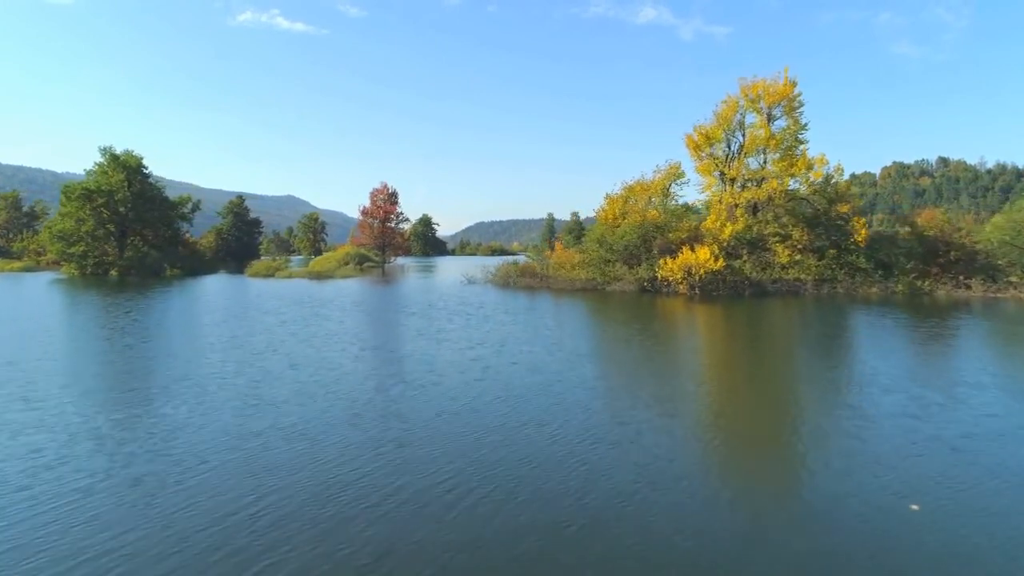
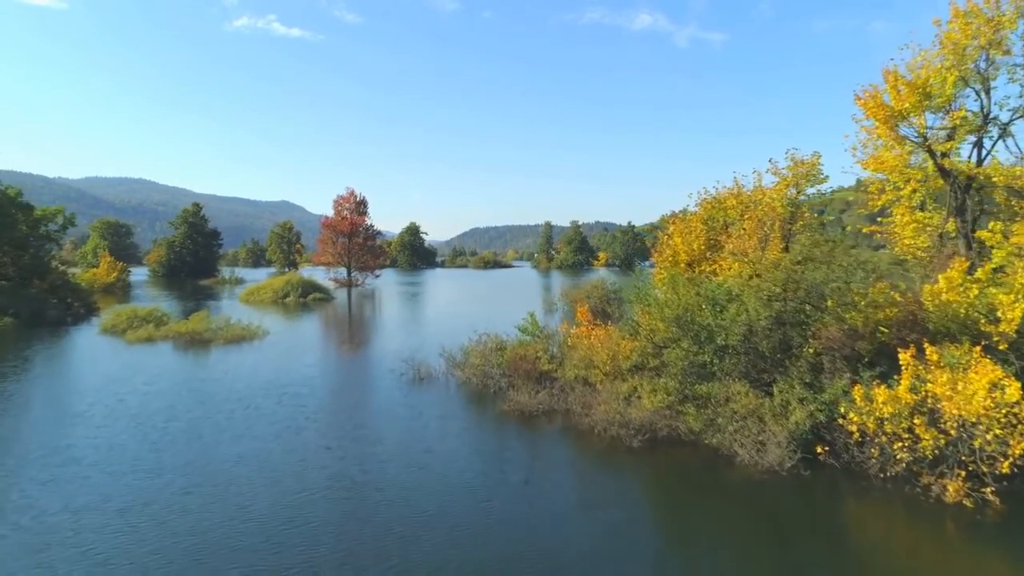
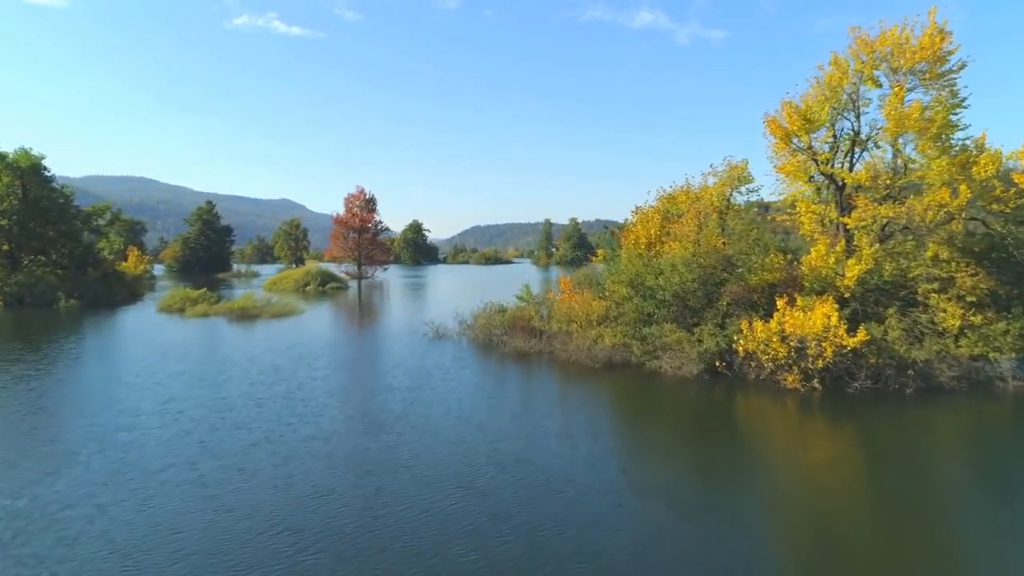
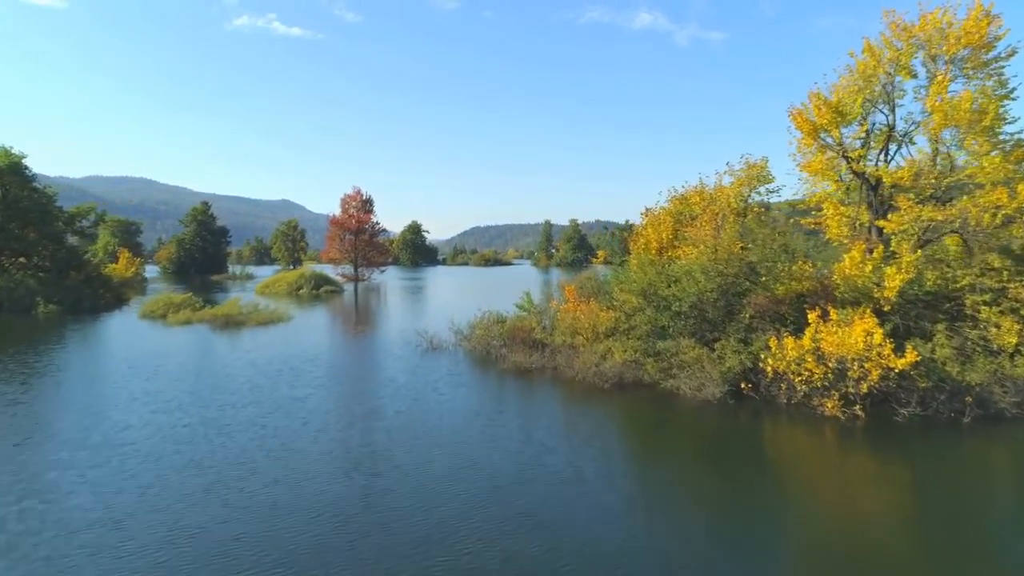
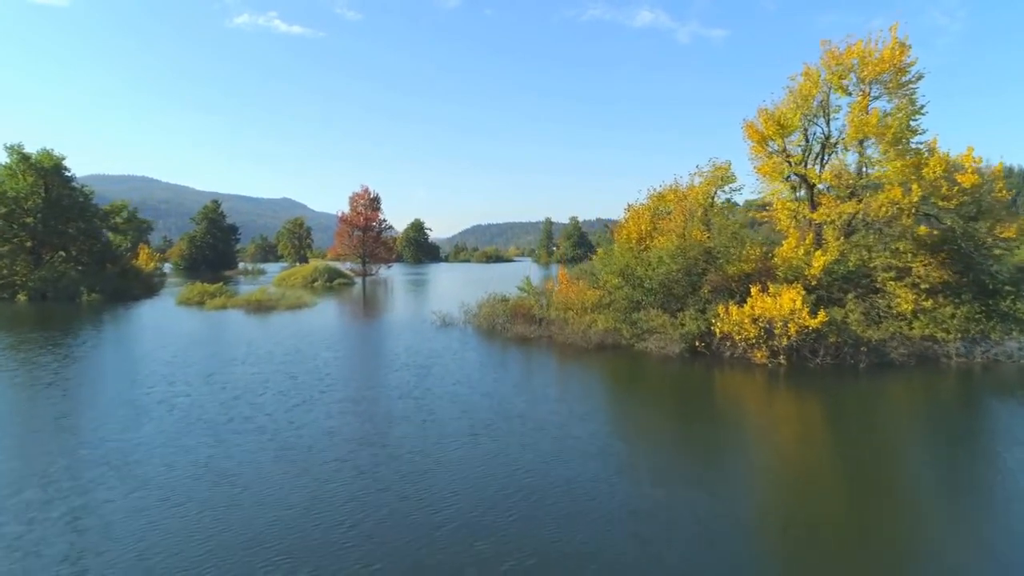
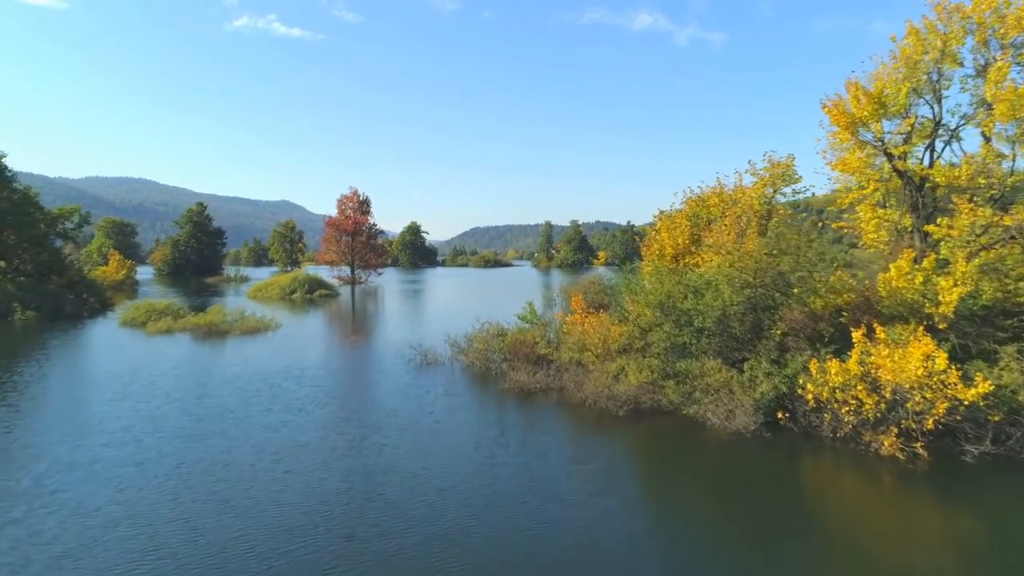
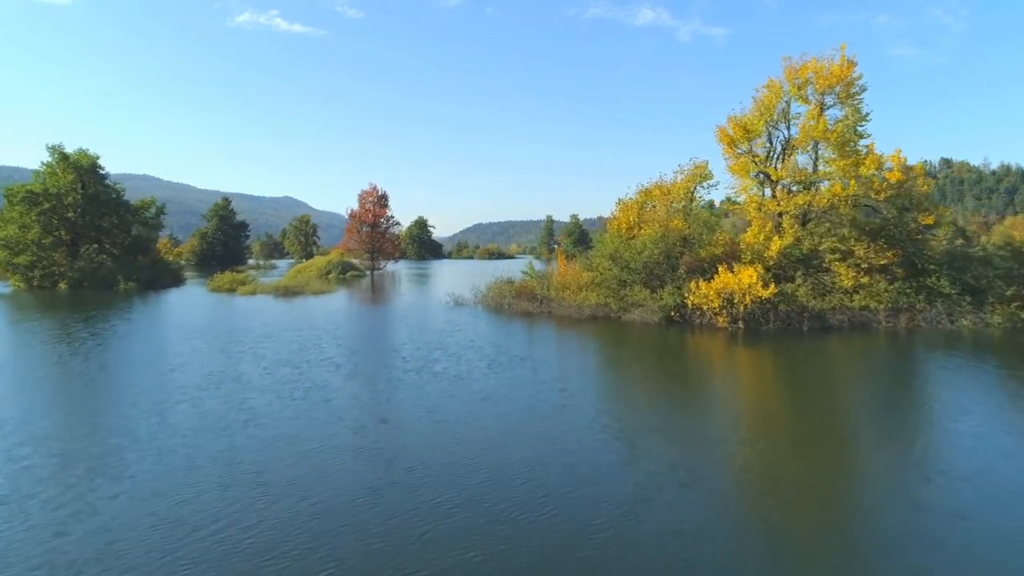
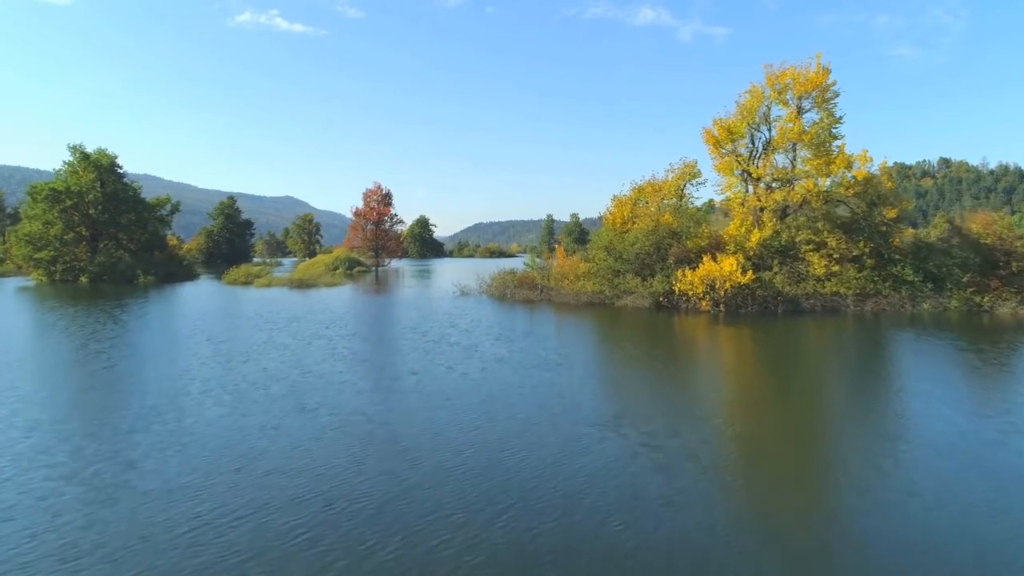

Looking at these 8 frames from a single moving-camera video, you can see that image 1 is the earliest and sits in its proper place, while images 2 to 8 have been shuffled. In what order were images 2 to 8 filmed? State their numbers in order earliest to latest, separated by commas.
8, 7, 5, 3, 4, 6, 2
